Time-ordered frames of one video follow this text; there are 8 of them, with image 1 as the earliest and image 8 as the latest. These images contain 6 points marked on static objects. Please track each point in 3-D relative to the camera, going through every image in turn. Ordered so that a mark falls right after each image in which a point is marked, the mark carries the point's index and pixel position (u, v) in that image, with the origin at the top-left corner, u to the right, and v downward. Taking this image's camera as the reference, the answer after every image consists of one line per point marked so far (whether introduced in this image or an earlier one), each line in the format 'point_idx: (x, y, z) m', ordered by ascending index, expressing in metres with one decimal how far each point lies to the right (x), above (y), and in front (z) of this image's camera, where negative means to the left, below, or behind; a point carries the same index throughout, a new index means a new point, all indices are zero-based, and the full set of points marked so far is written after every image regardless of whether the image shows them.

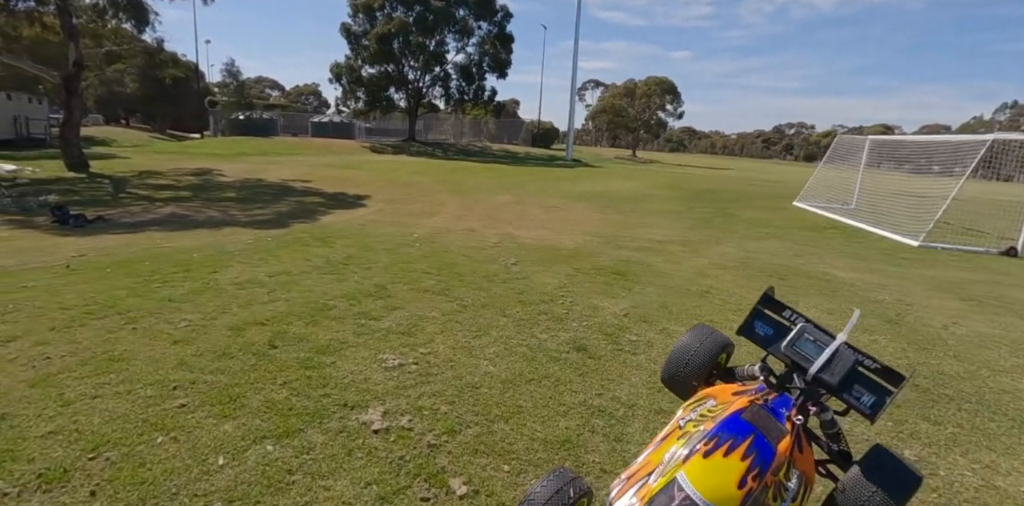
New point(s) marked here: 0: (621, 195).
0: (+3.3, +1.8, +16.5) m
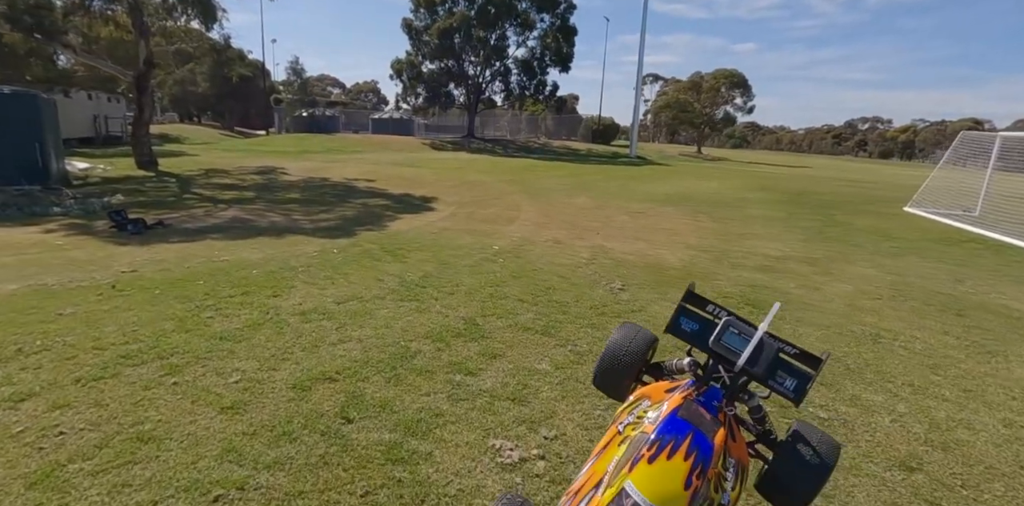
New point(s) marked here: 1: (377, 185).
0: (+5.4, +1.5, +15.0) m
1: (-3.5, +1.8, +13.9) m
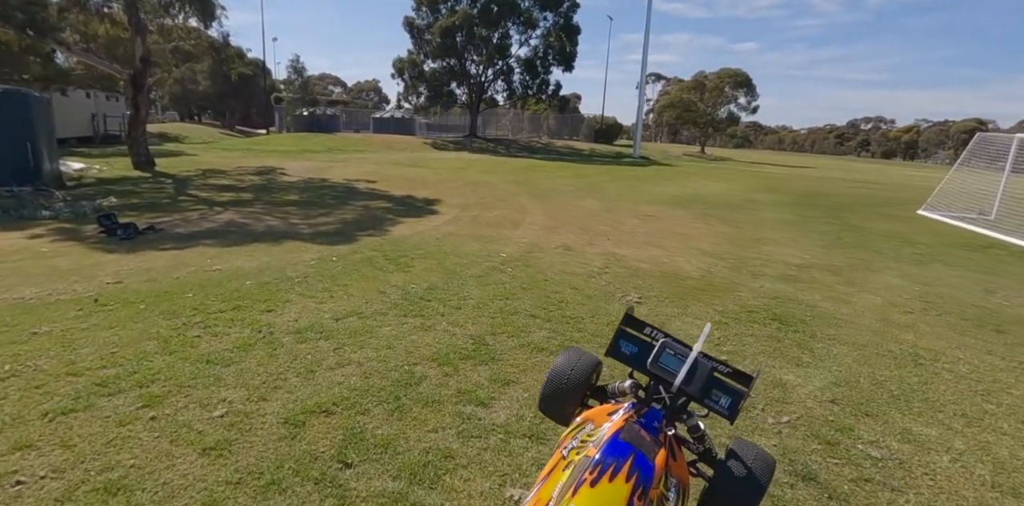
0: (+5.5, +1.4, +14.7) m
1: (-3.3, +1.7, +13.6) m
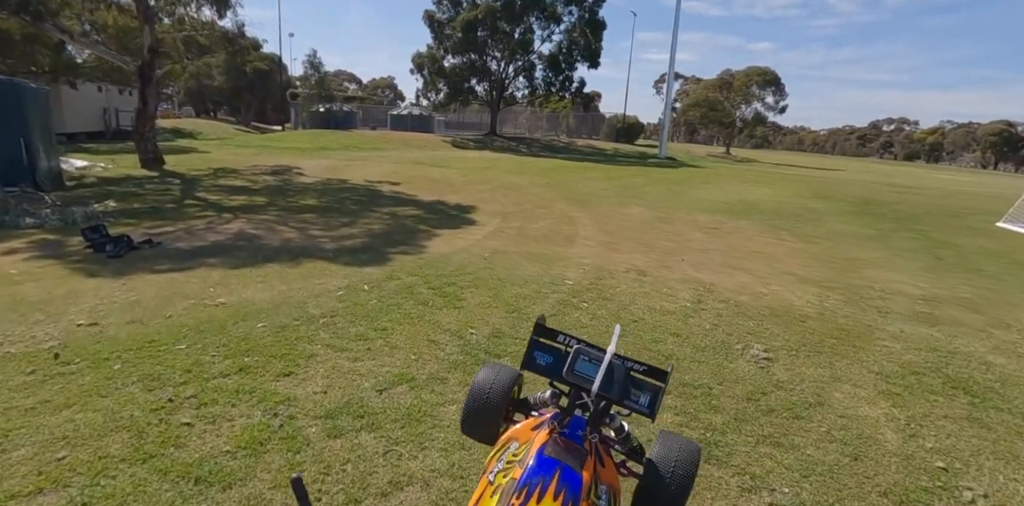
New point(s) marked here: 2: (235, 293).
0: (+6.4, +1.1, +13.3) m
1: (-2.5, +1.5, +12.4) m
2: (-2.3, -0.3, +4.6) m
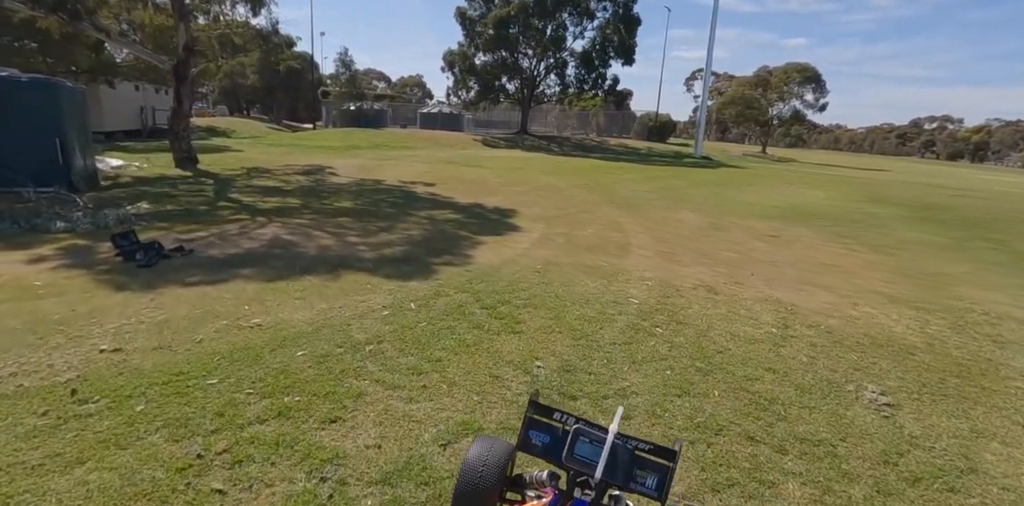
0: (+7.3, +0.9, +12.5) m
1: (-1.6, +1.4, +11.9) m
2: (-1.8, -0.5, +4.2) m
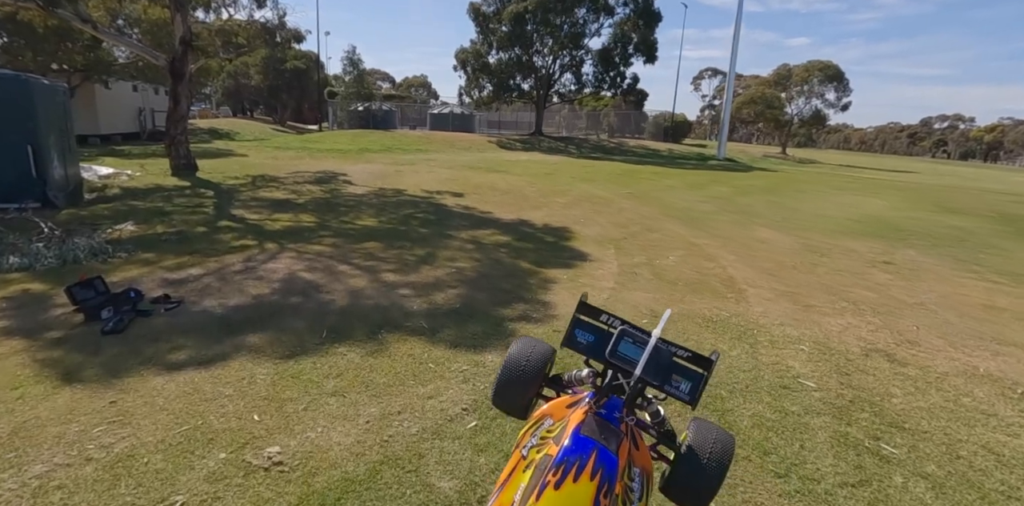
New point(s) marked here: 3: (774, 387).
0: (+8.1, +0.5, +10.9) m
1: (-0.8, +1.0, +10.4) m
2: (-1.1, -0.9, +2.7) m
3: (+1.7, -0.8, +3.5) m
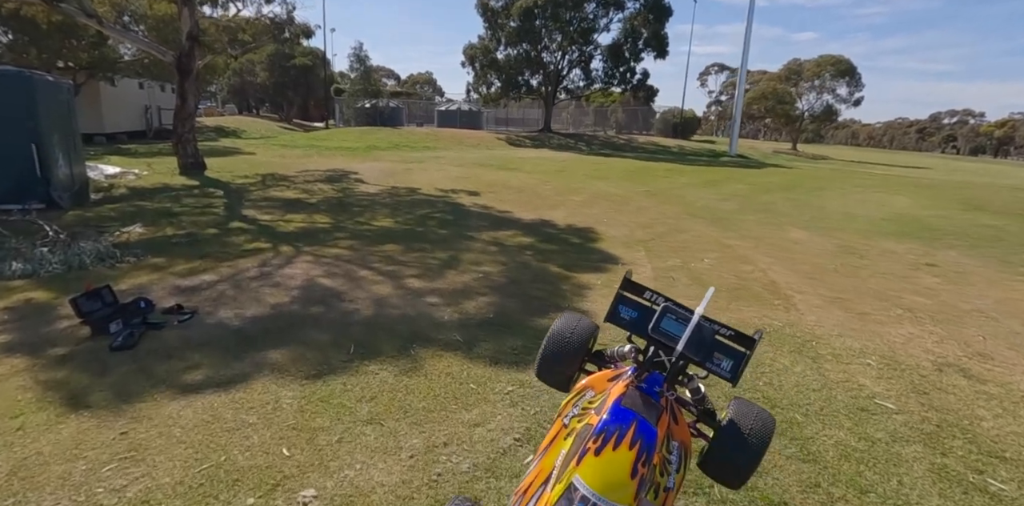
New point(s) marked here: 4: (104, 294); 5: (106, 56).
0: (+8.4, +0.5, +10.5) m
1: (-0.5, +1.0, +10.1) m
2: (-0.8, -0.9, +2.4) m
3: (+1.9, -0.9, +3.1) m
4: (-2.7, -0.3, +3.6) m
5: (-12.9, +6.3, +17.3) m
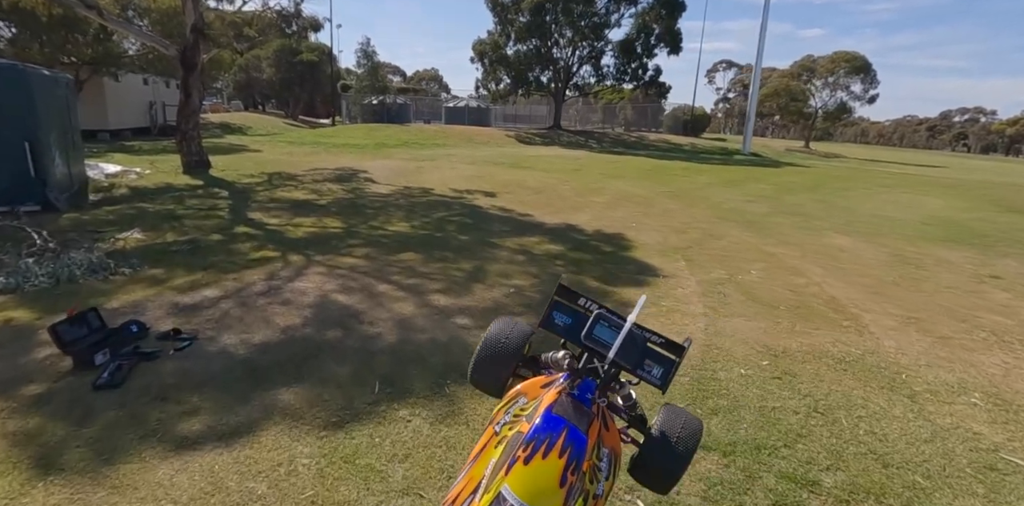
0: (+8.8, +0.4, +10.0) m
1: (-0.1, +0.9, +9.6) m
2: (-0.5, -1.0, +1.8) m
3: (+2.2, -1.0, +2.6) m
4: (-2.4, -0.4, +3.1) m
5: (-12.5, +6.3, +16.9) m
